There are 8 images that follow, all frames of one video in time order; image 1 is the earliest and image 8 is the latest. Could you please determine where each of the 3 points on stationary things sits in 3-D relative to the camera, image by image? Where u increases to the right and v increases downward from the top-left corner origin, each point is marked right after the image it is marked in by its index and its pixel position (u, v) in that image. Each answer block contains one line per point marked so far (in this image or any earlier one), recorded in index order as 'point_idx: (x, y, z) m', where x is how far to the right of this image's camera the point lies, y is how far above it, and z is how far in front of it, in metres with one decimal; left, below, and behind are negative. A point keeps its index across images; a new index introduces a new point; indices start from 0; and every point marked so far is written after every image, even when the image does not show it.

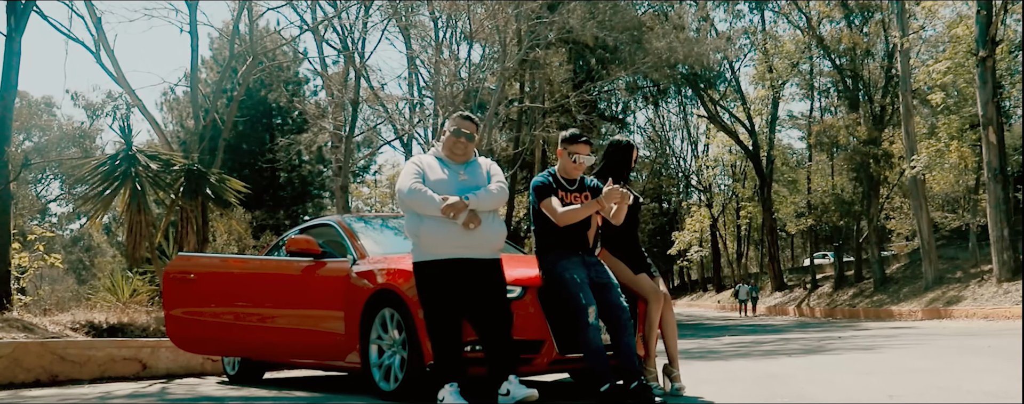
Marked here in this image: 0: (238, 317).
0: (-1.9, -0.8, +7.1) m
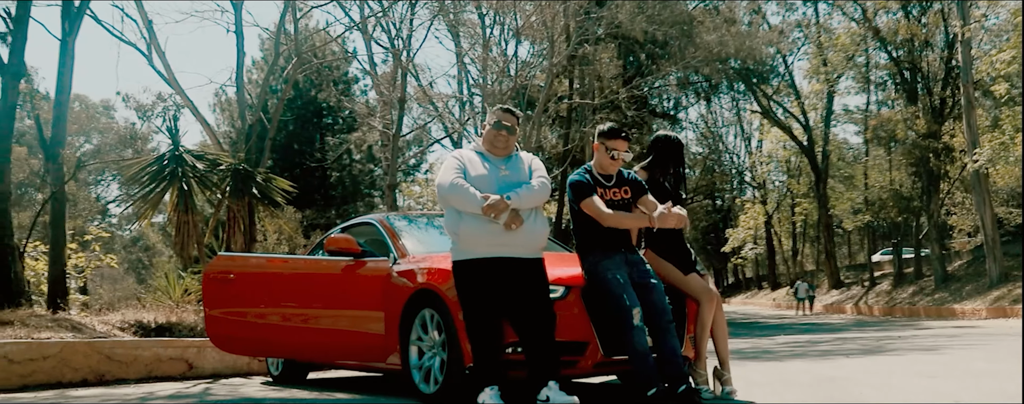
0: (-1.6, -0.8, +7.0) m
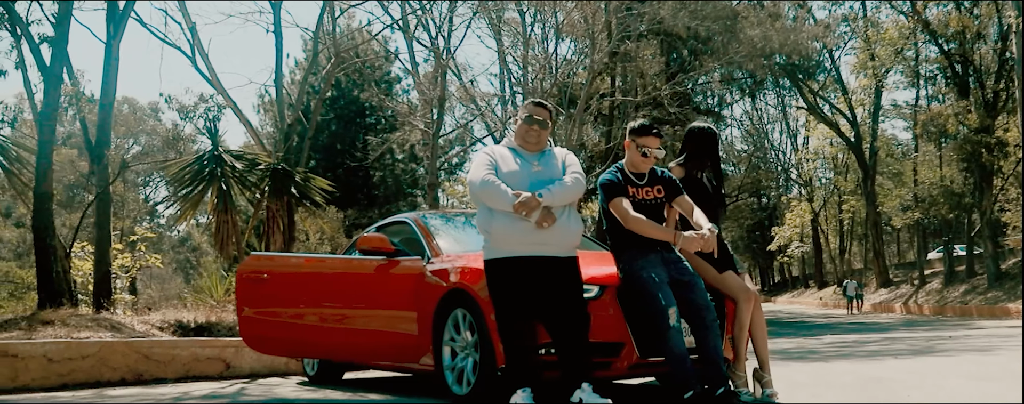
0: (-1.4, -0.8, +6.9) m
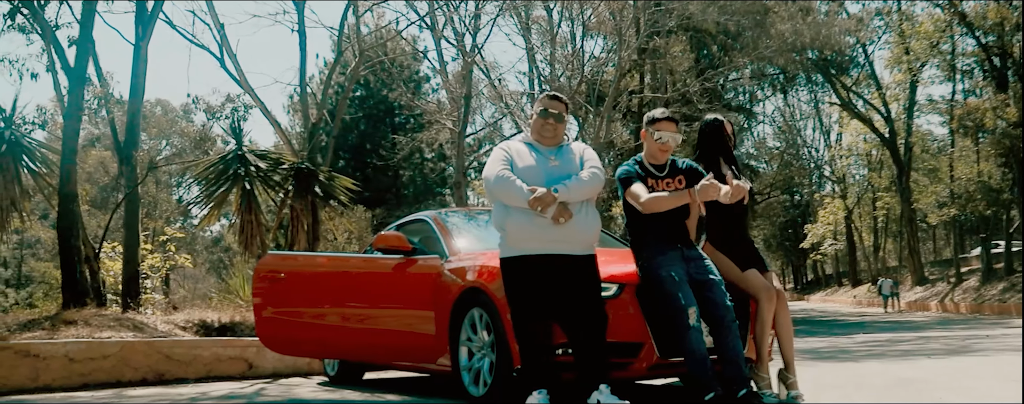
0: (-1.2, -0.8, +6.8) m
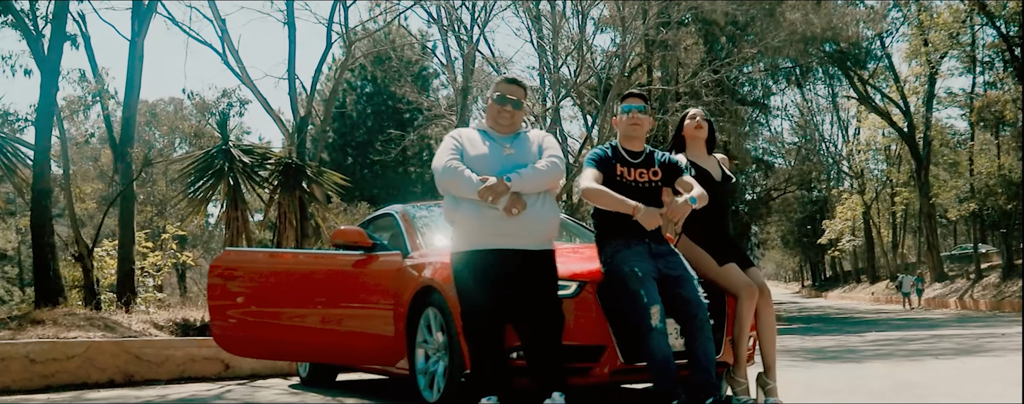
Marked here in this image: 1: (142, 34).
0: (-1.4, -0.8, +6.4) m
1: (-6.8, +3.1, +18.3) m
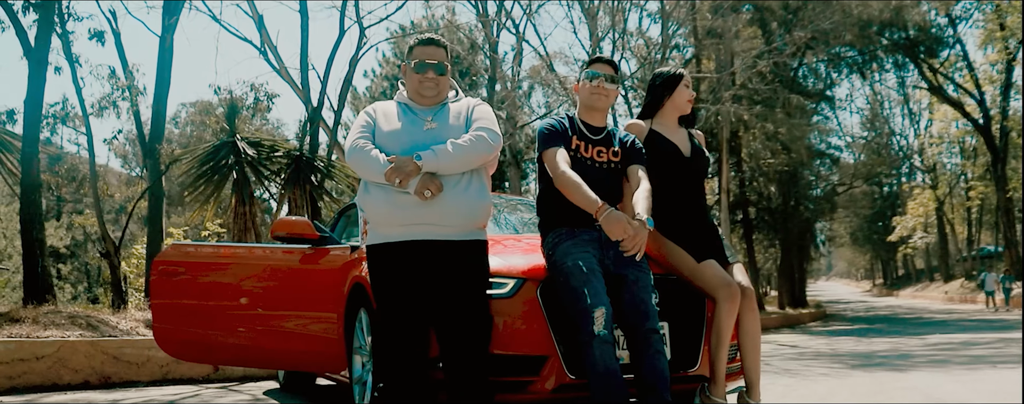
0: (-1.6, -0.7, +5.8) m
1: (-6.2, +3.2, +18.0) m
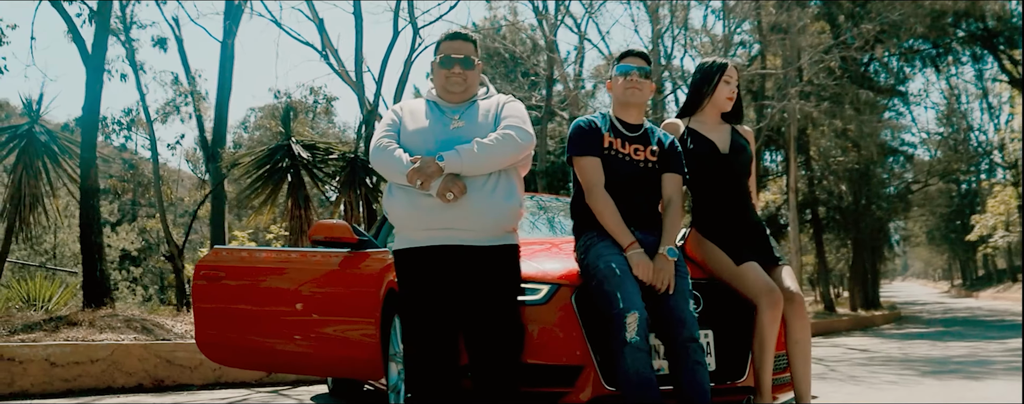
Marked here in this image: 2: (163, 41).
0: (-1.4, -0.7, +5.7) m
1: (-5.1, +3.1, +18.2) m
2: (-5.9, +2.7, +16.7) m
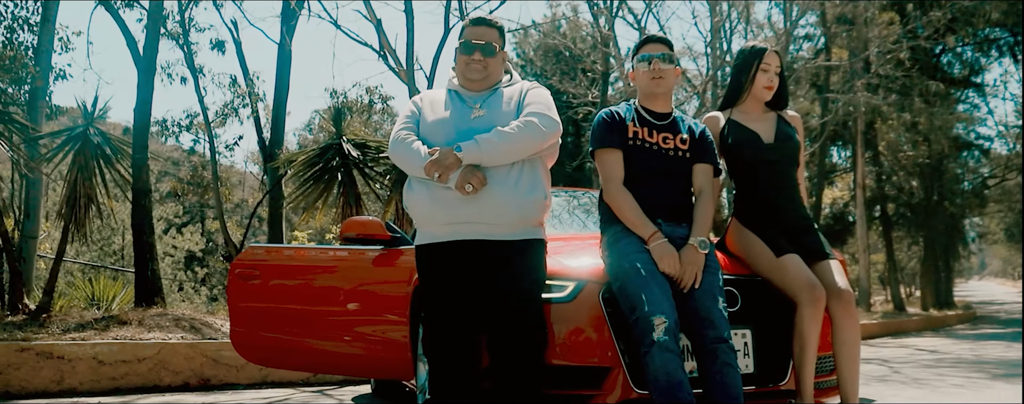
0: (-1.1, -0.7, +5.6) m
1: (-4.1, +3.1, +18.3) m
2: (-4.9, +2.7, +16.8) m
